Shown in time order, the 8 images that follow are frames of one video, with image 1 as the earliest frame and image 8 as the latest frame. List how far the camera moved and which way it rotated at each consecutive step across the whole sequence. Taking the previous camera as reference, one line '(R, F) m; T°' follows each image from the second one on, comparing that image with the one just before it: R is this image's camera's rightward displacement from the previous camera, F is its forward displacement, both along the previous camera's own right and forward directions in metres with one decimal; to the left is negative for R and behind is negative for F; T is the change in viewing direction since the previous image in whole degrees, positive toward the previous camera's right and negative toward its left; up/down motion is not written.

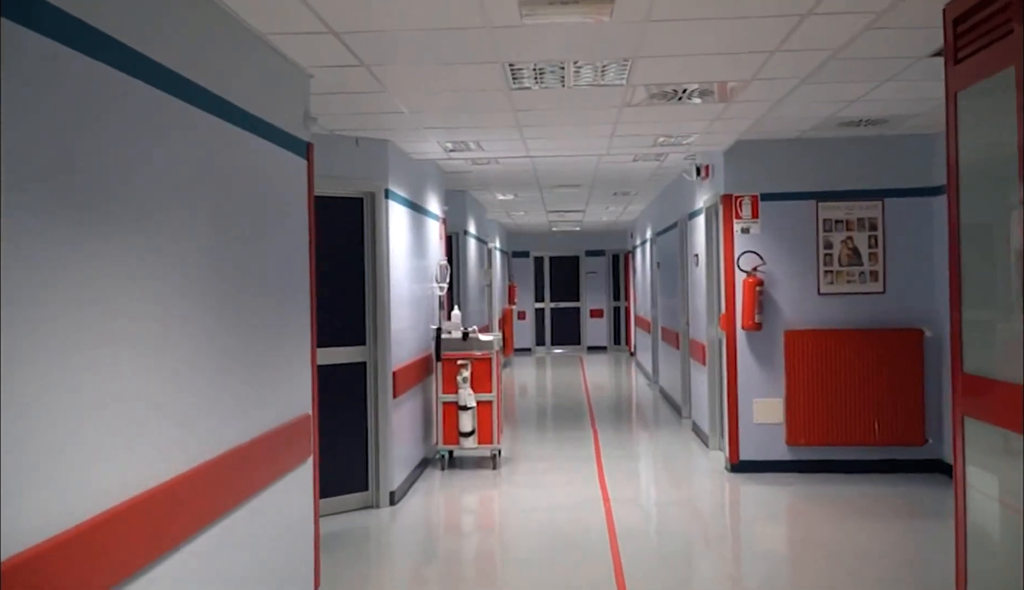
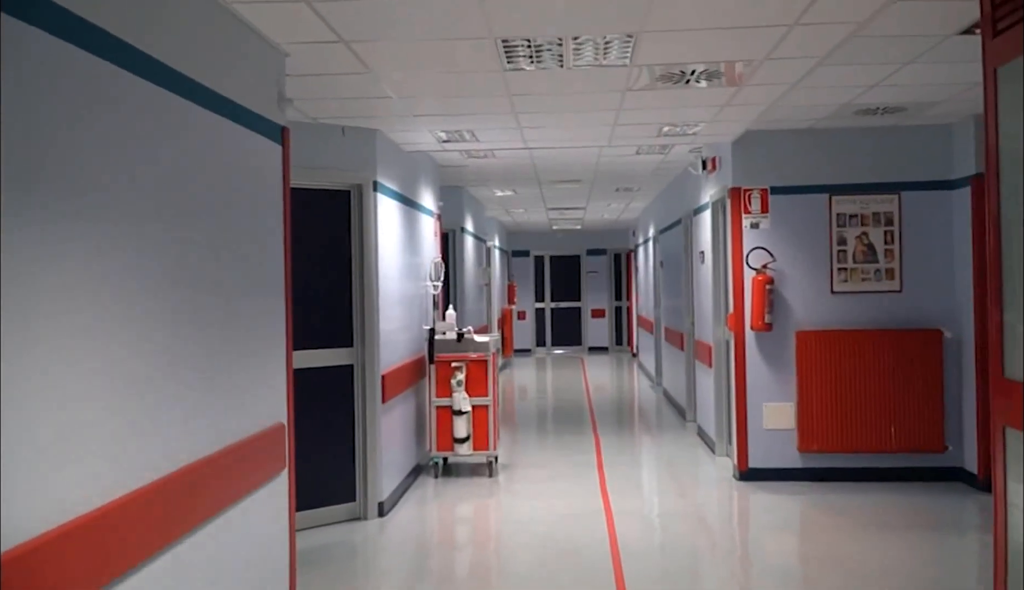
(0.0, +0.3) m; 0°
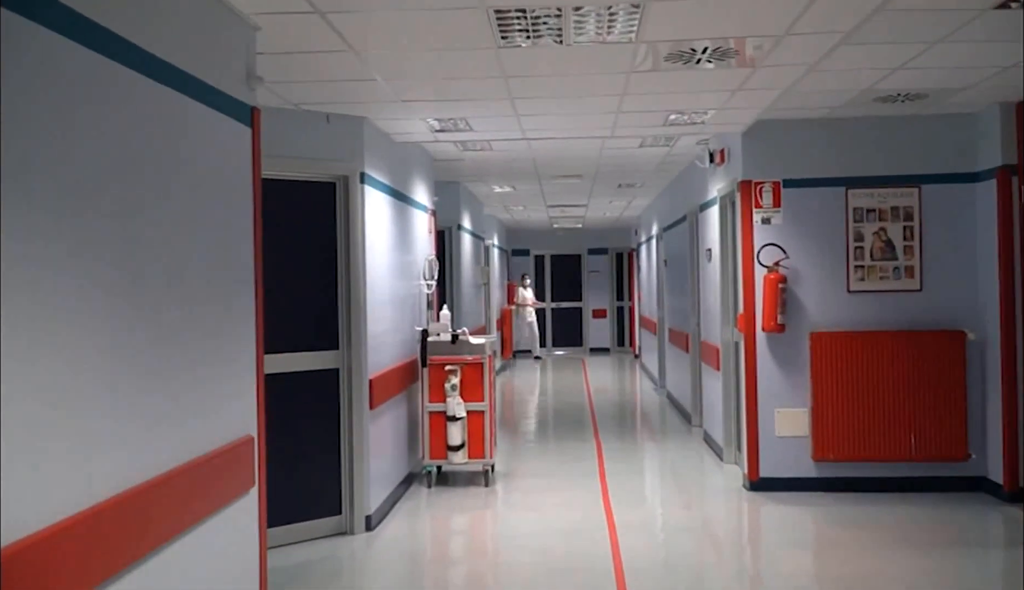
(0.0, +0.3) m; 0°
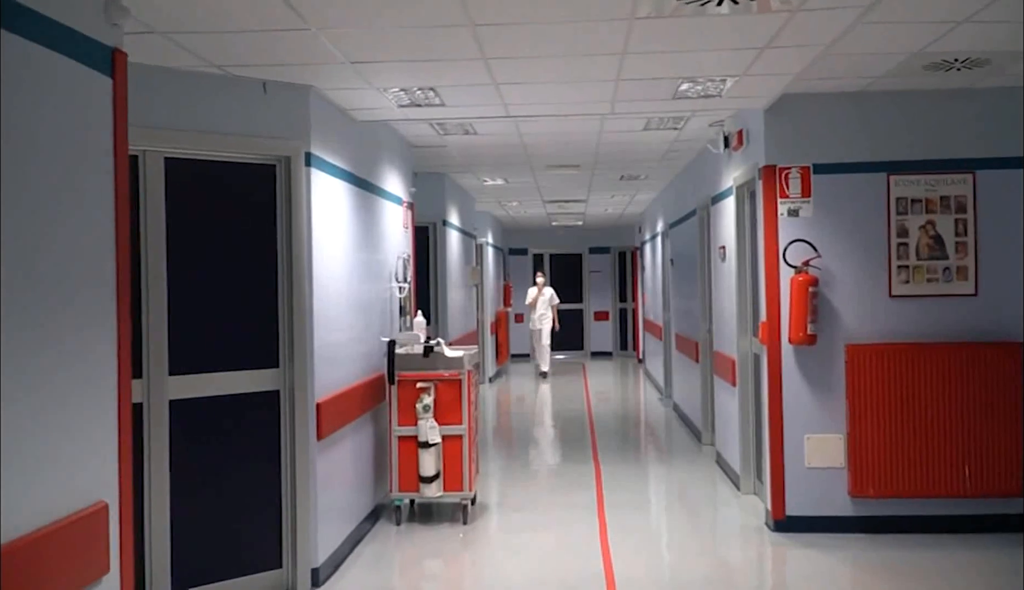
(+0.1, +0.8) m; 0°
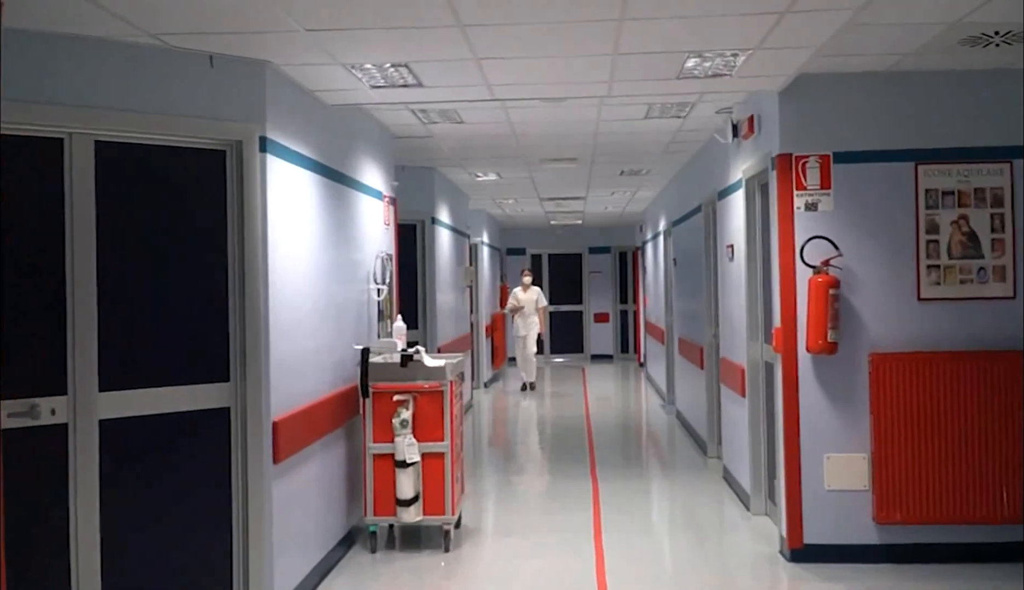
(+0.1, +0.5) m; 0°
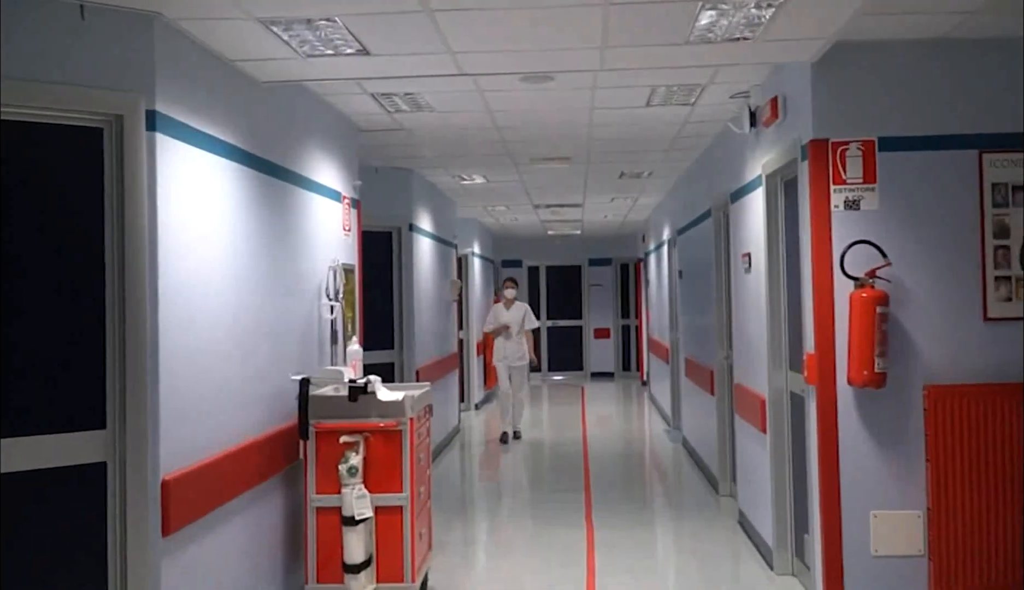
(+0.1, +0.8) m; 0°
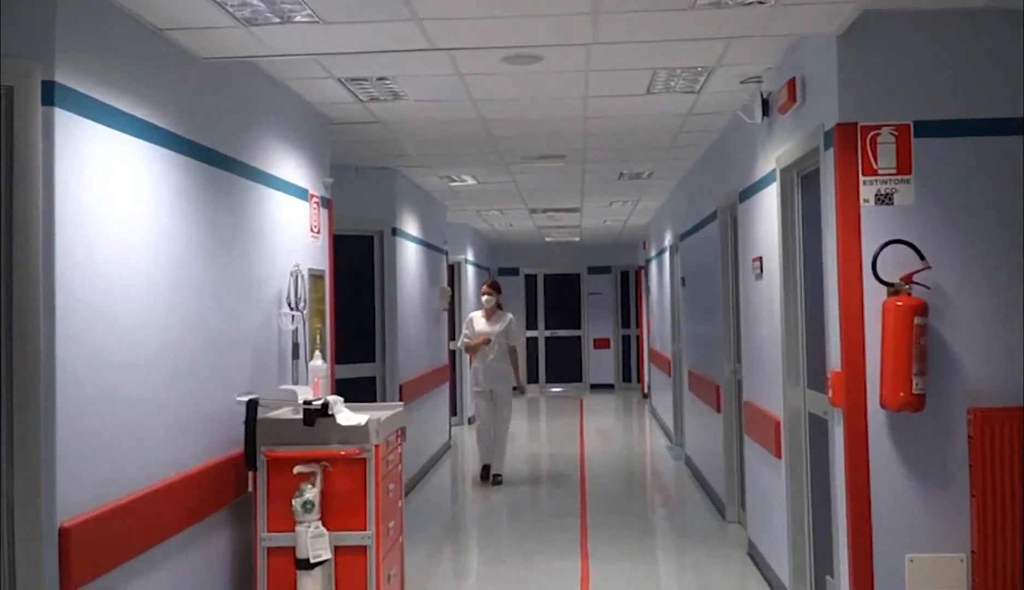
(+0.1, +0.5) m; 0°
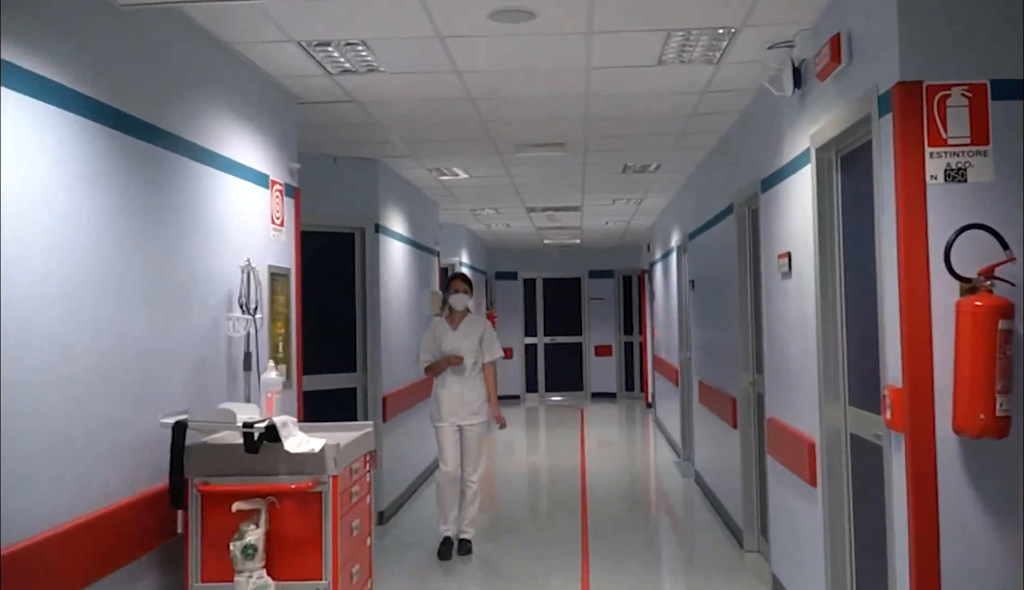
(0.0, +0.6) m; 0°
